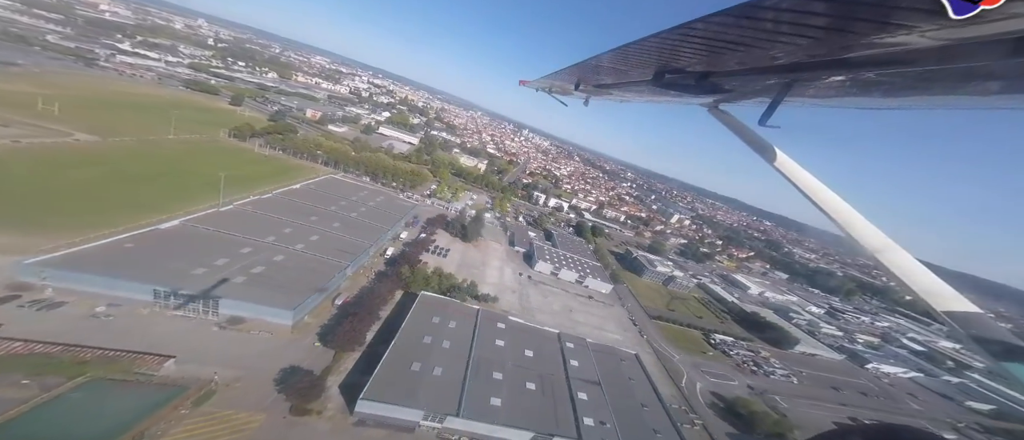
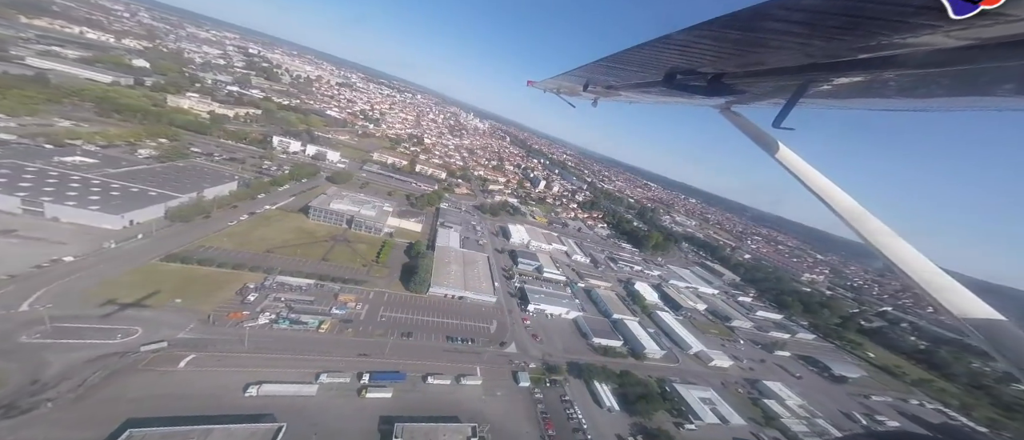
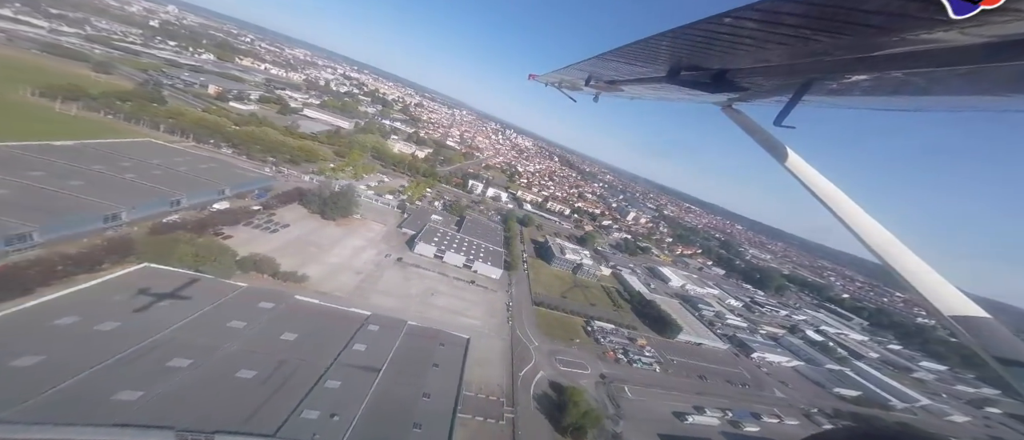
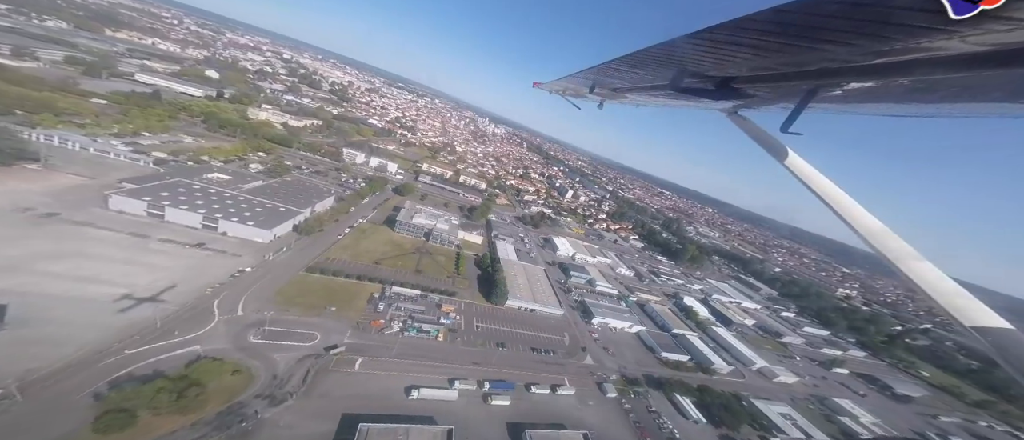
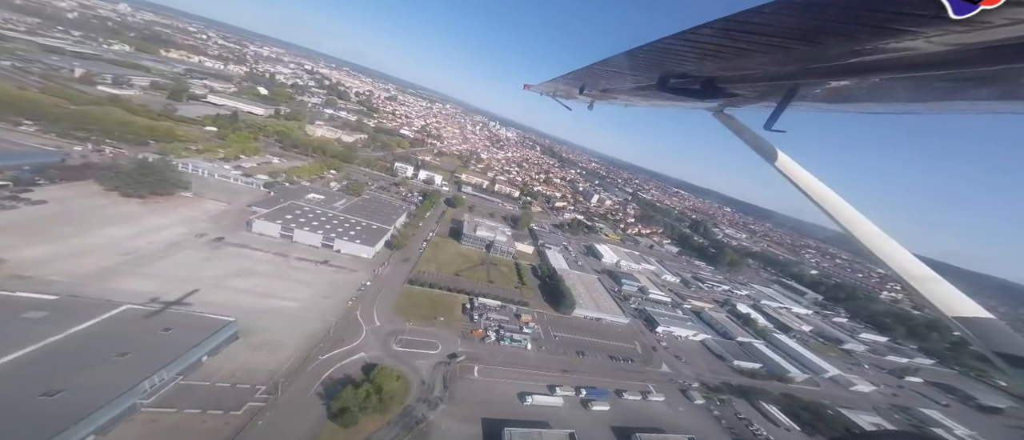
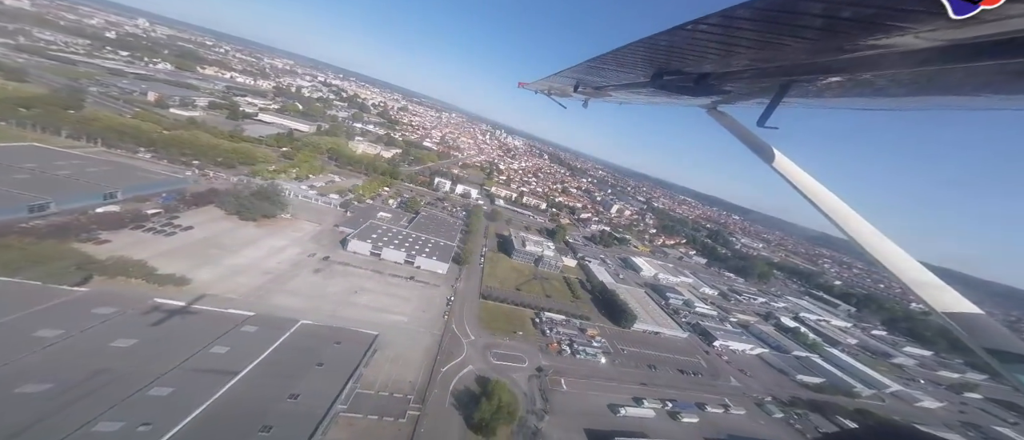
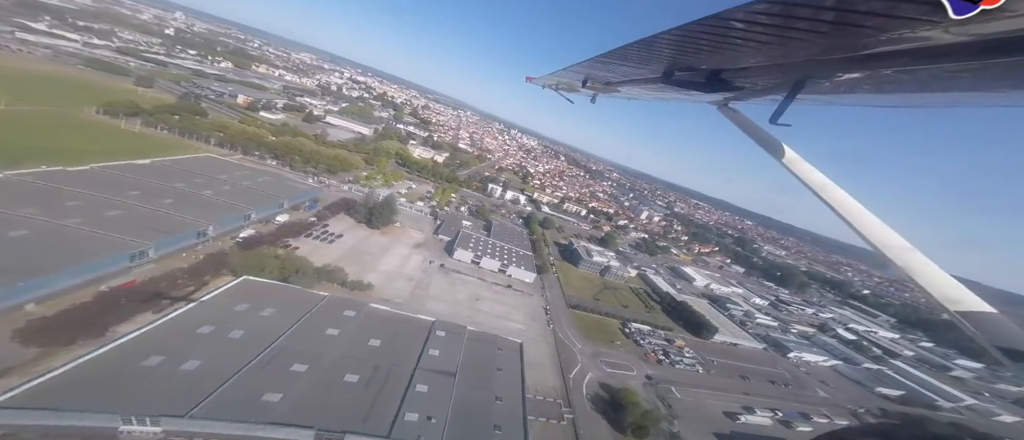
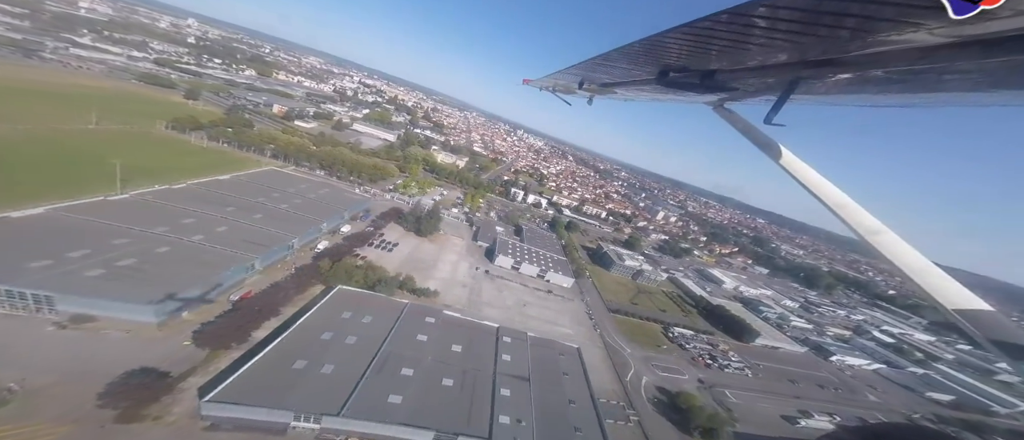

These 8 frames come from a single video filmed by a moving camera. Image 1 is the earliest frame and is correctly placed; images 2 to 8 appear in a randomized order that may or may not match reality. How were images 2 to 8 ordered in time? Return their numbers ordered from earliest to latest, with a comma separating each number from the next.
8, 7, 3, 6, 5, 4, 2
